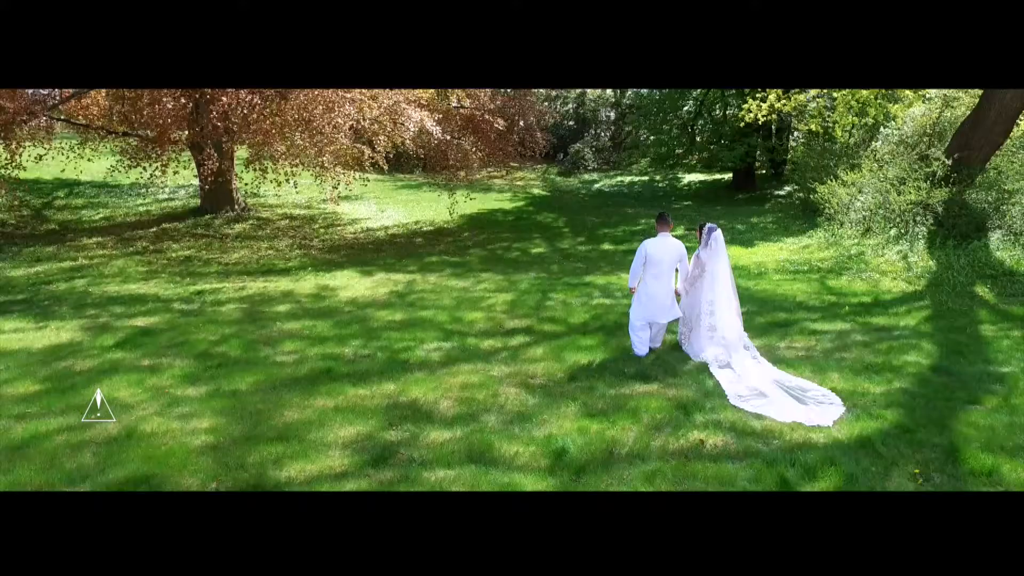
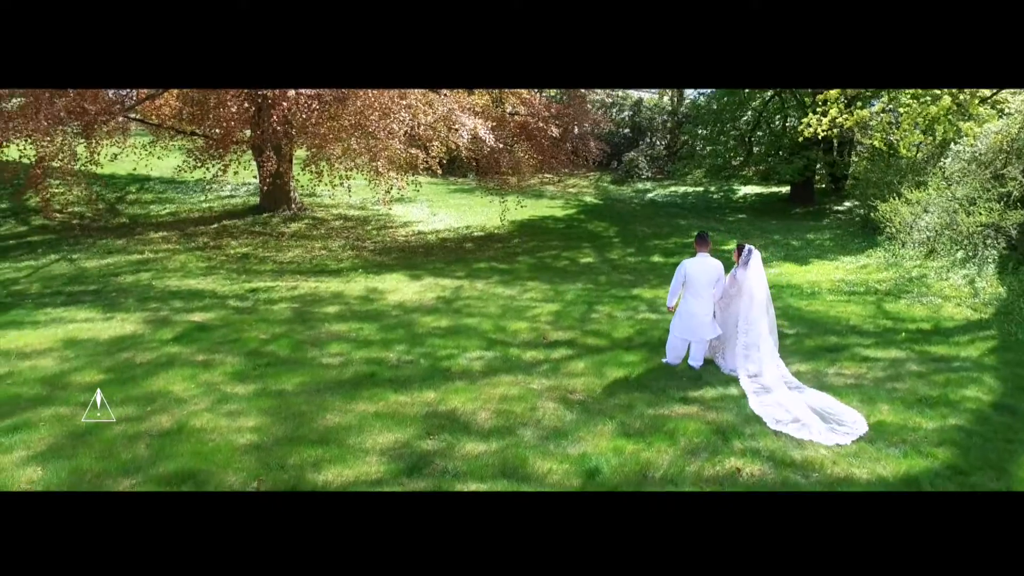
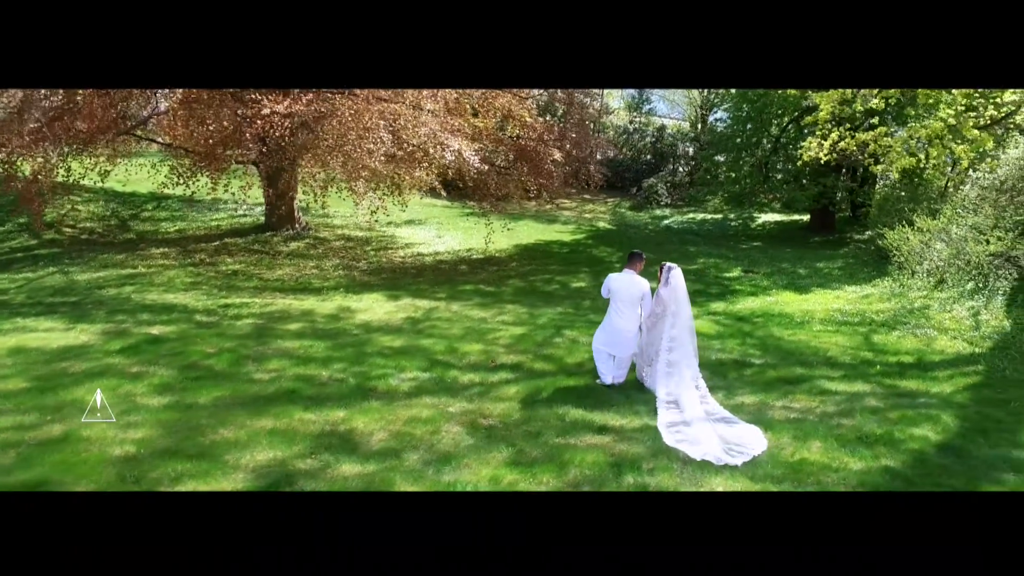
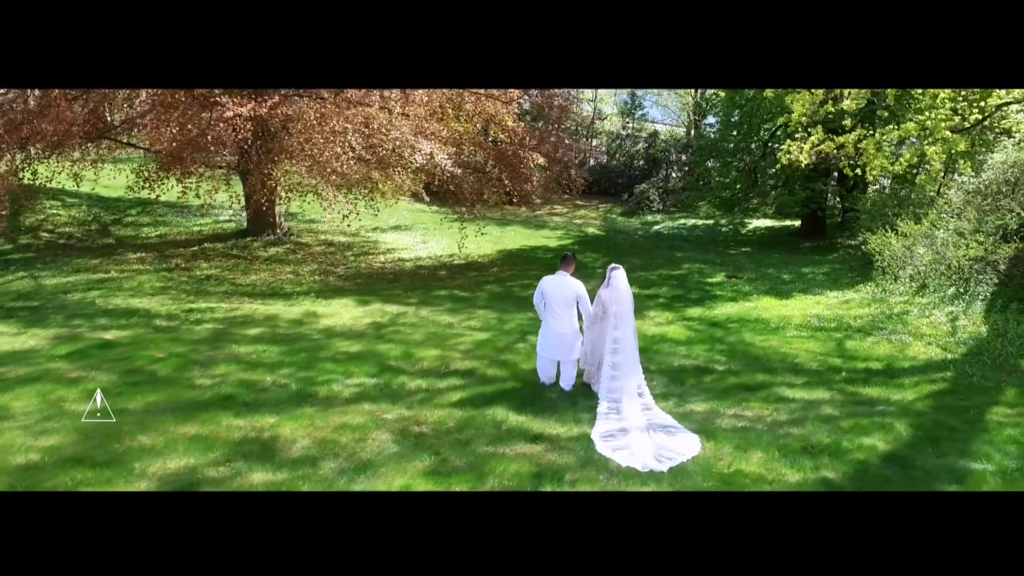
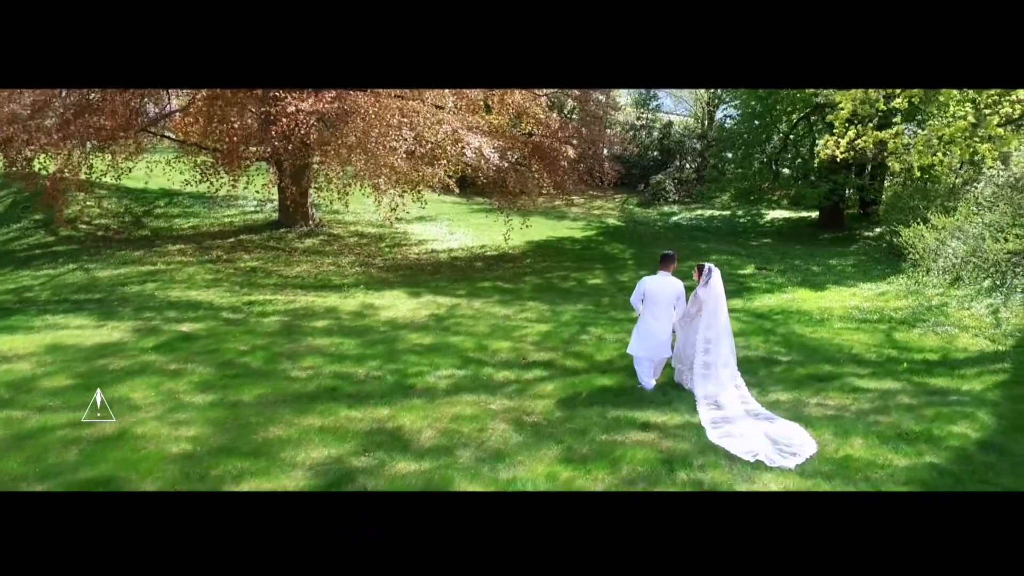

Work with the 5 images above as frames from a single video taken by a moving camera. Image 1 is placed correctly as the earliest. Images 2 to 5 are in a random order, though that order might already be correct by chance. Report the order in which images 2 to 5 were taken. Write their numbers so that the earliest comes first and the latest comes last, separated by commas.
2, 5, 3, 4
